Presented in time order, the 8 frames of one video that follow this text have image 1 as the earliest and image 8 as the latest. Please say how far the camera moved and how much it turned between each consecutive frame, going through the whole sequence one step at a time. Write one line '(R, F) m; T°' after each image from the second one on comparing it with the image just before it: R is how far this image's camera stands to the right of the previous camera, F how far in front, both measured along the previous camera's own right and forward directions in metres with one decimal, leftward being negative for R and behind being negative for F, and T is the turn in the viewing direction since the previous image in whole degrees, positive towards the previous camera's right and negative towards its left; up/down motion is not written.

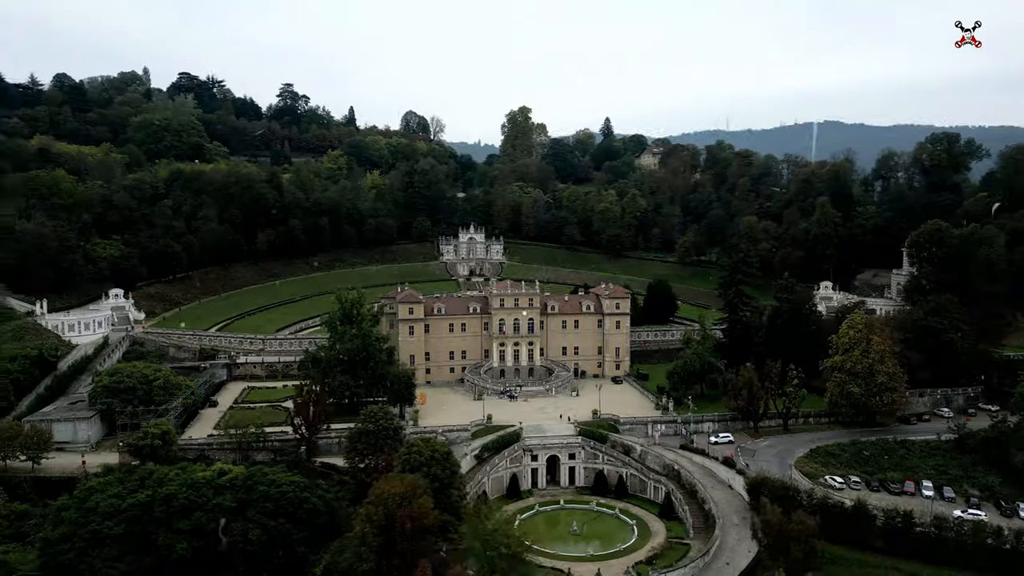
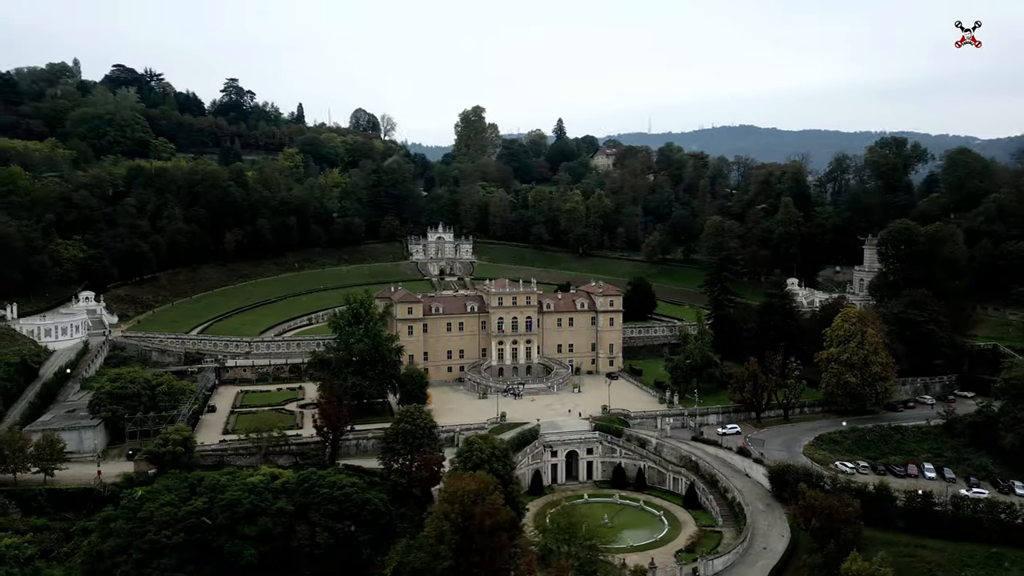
(-6.1, -0.1) m; +6°
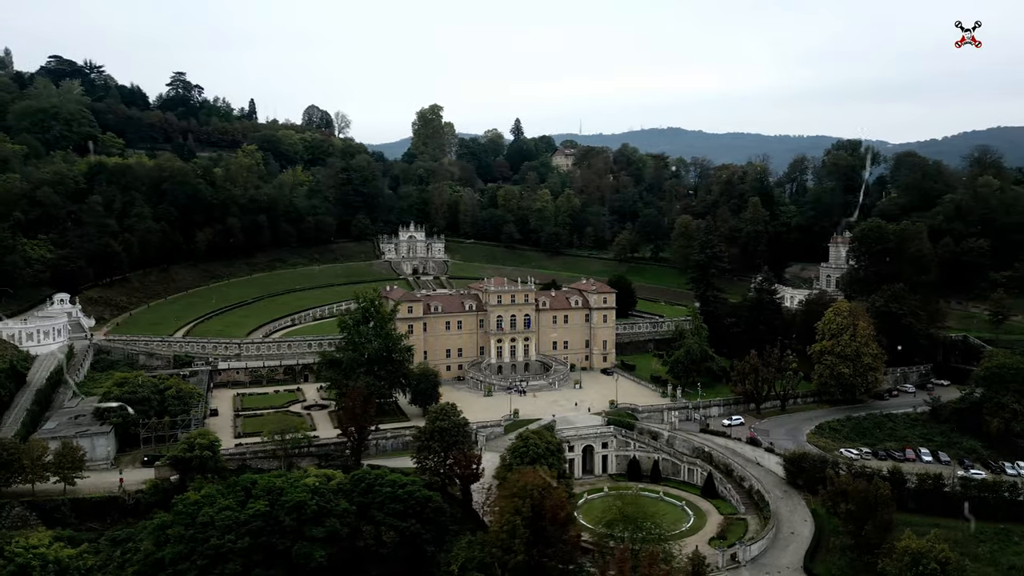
(-5.6, -0.2) m; +5°
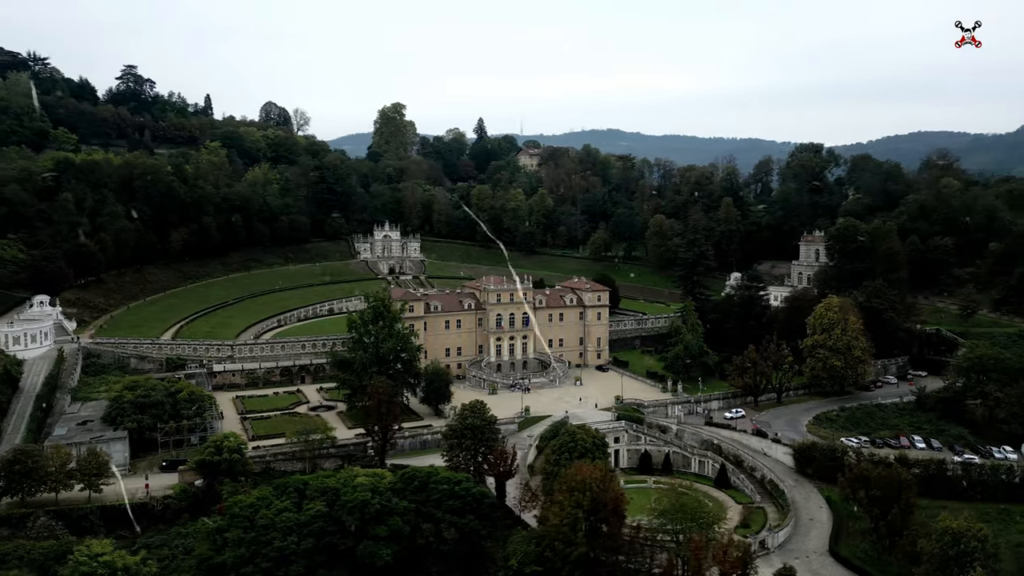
(-5.0, -0.2) m; +5°
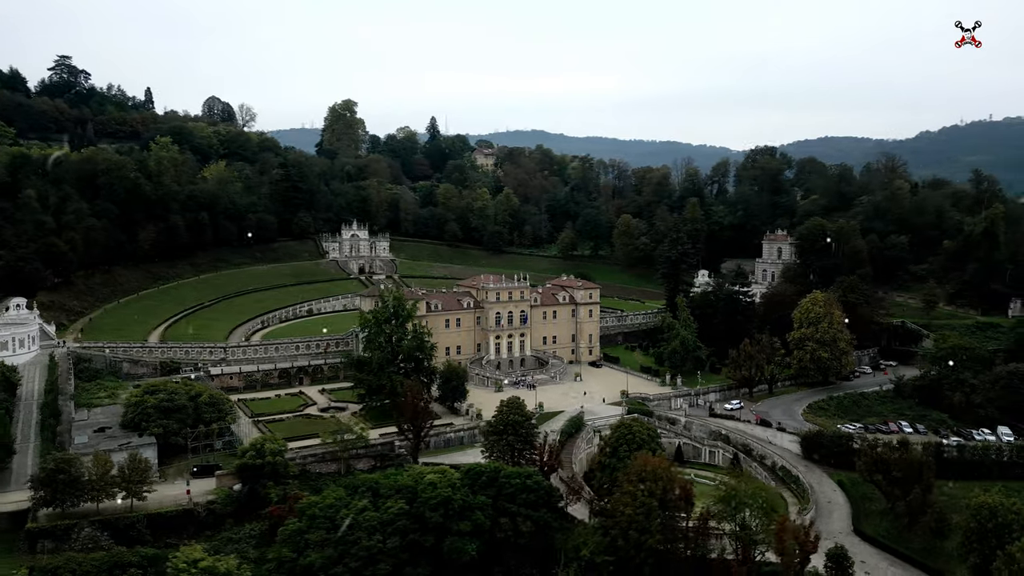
(-6.4, -0.3) m; +6°
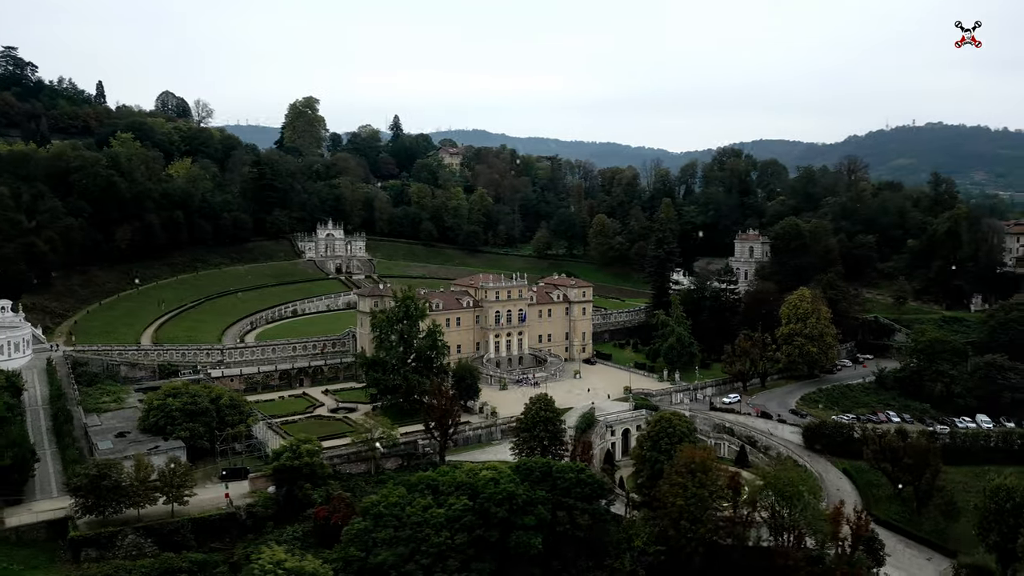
(-5.0, -0.3) m; +5°
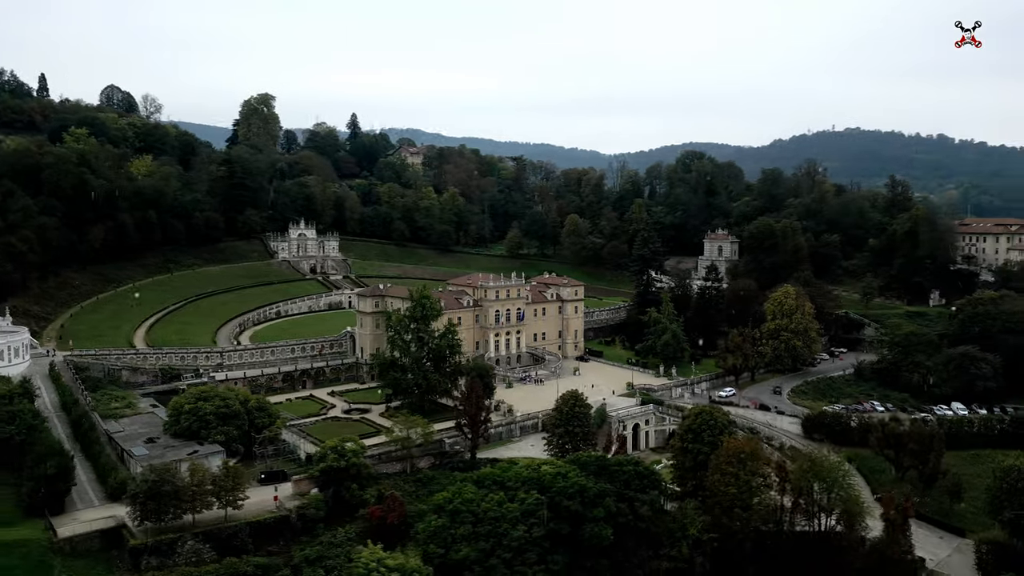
(-5.7, -0.4) m; +5°
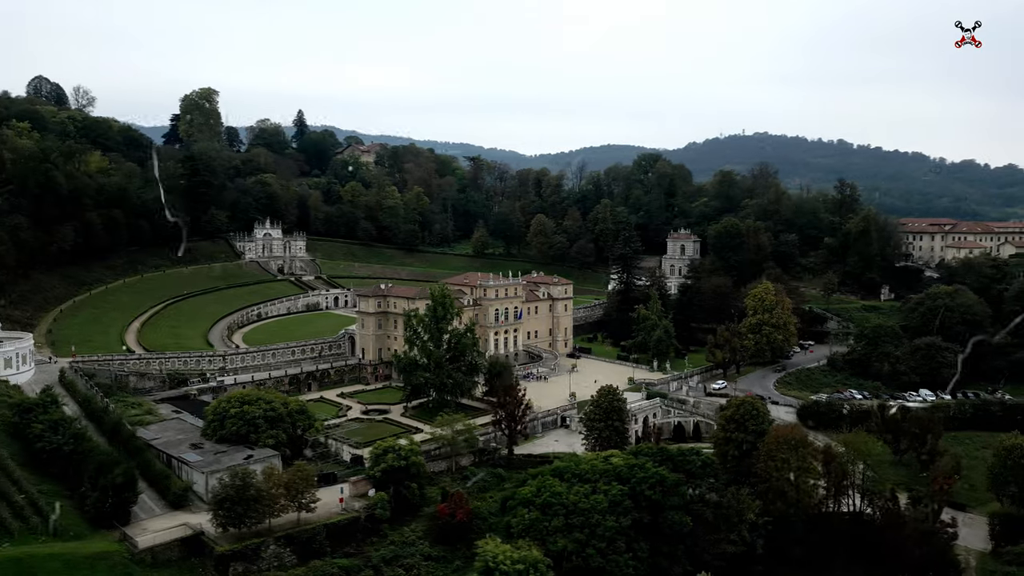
(-7.1, -0.4) m; +6°
